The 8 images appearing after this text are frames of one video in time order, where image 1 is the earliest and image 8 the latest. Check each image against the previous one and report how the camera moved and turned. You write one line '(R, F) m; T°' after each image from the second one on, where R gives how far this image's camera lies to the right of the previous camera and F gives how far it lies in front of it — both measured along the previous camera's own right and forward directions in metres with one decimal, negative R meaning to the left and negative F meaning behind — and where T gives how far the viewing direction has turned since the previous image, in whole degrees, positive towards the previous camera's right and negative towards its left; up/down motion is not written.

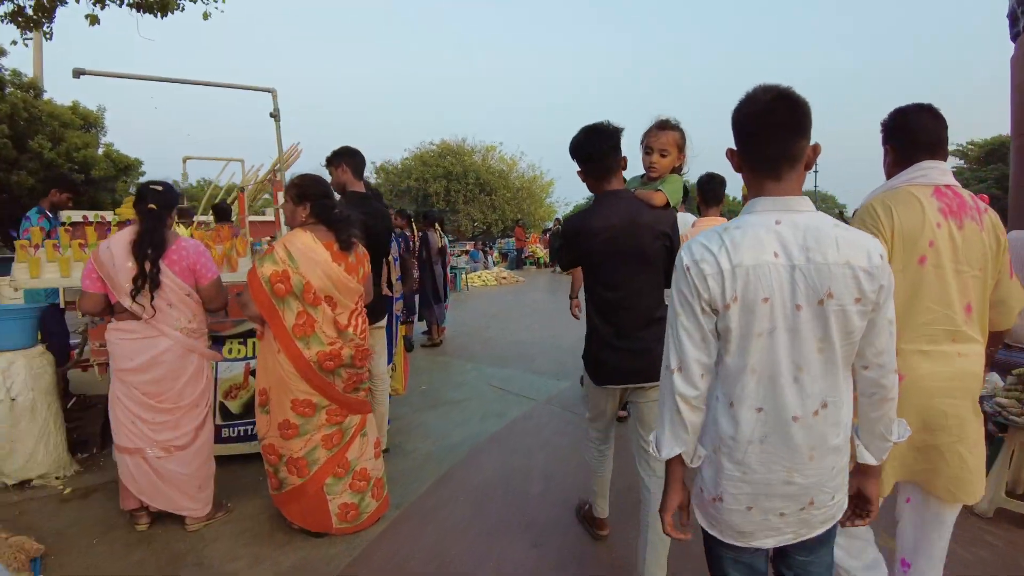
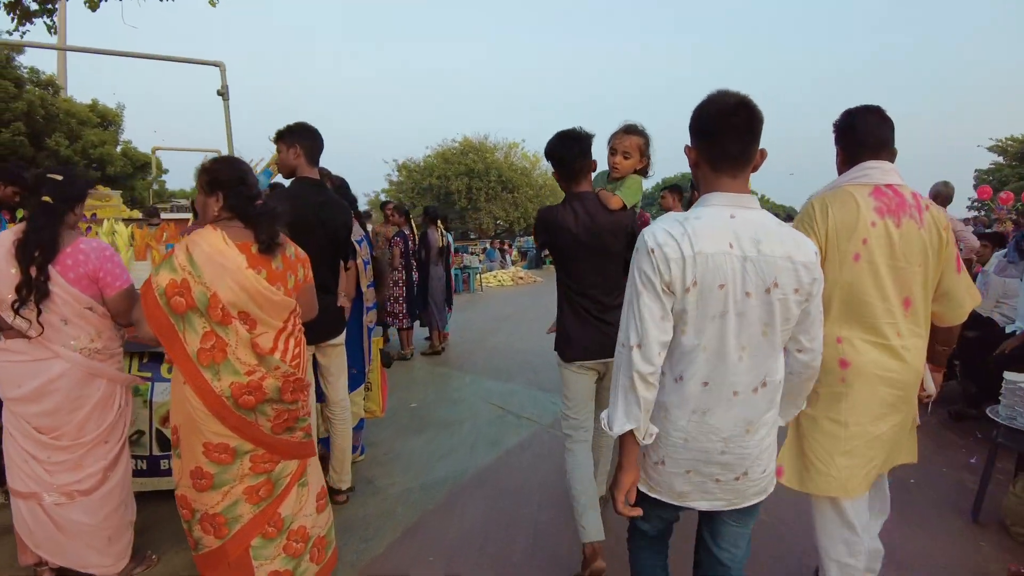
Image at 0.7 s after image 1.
(+0.2, +0.6) m; -2°
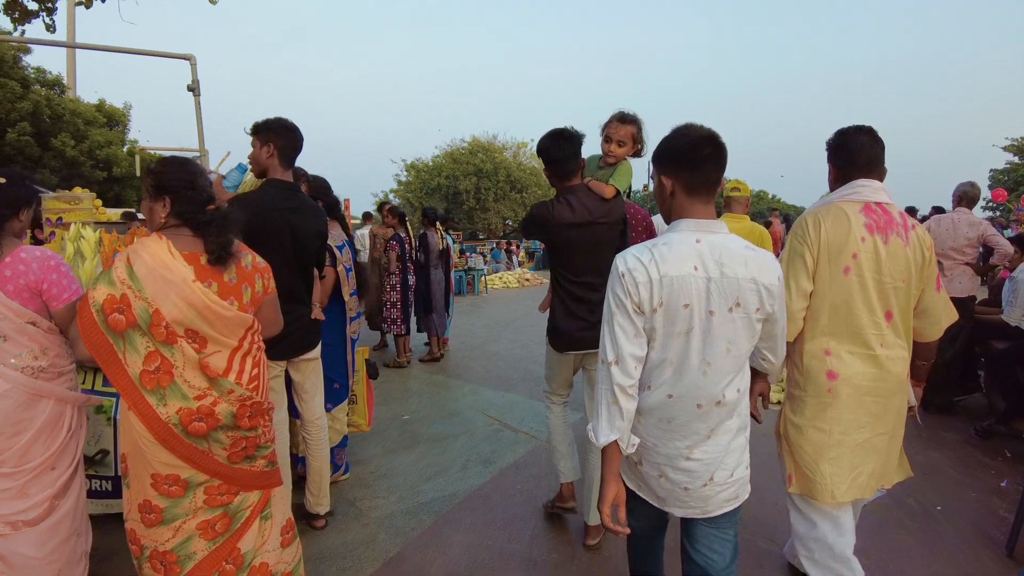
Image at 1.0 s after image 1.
(+0.1, +0.2) m; -1°
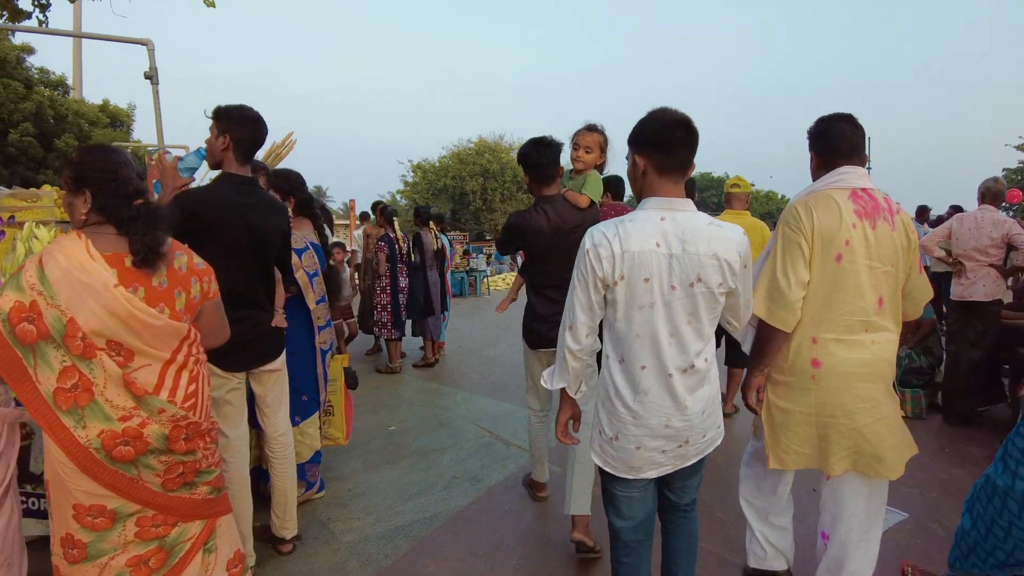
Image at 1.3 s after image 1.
(+0.1, +0.3) m; -1°
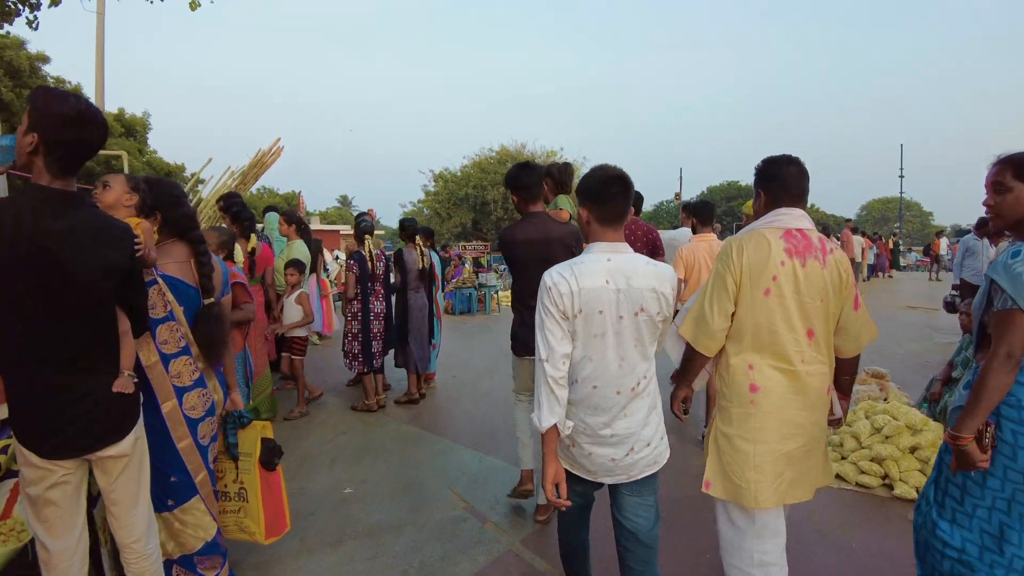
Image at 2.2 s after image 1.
(+0.2, +0.7) m; -2°
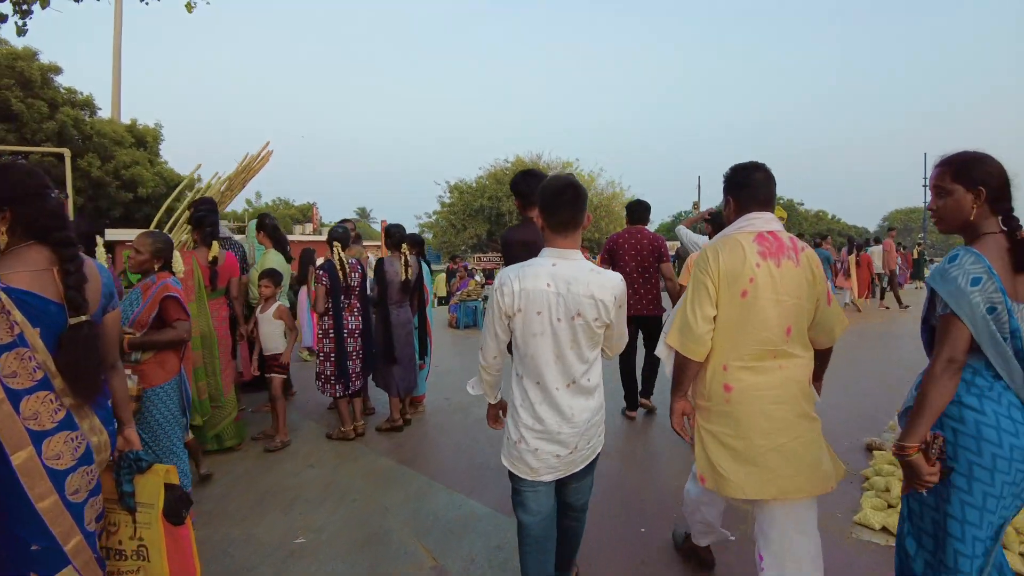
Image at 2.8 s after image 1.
(+0.2, +0.5) m; -2°
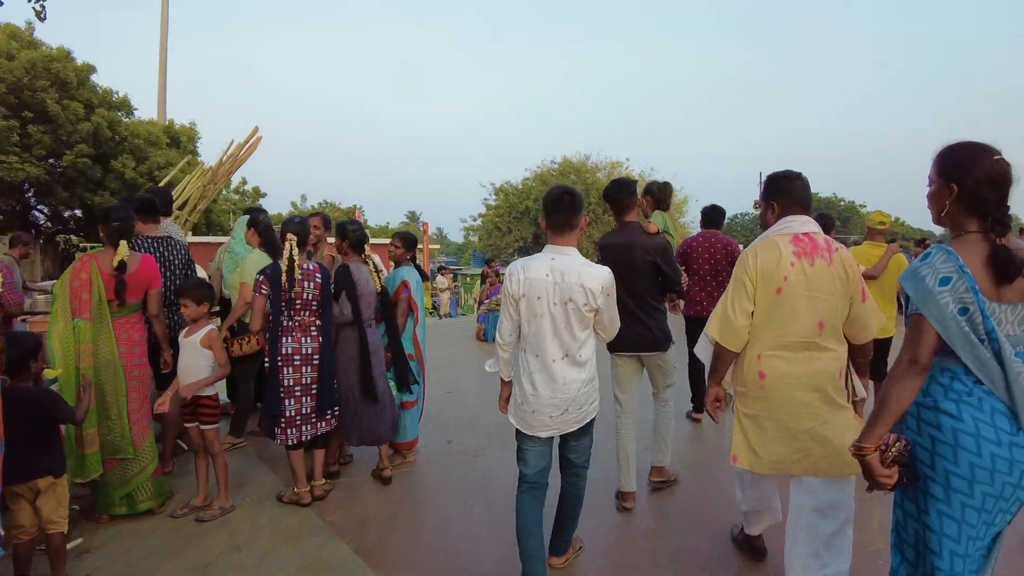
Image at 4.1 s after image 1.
(+0.2, +1.1) m; -4°
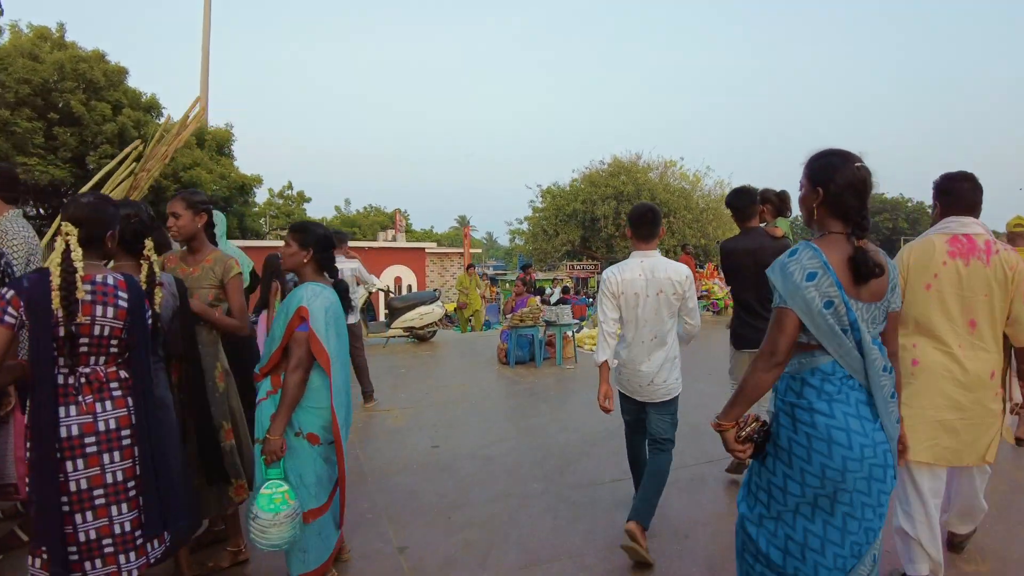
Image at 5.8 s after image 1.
(+0.2, +1.4) m; -4°
